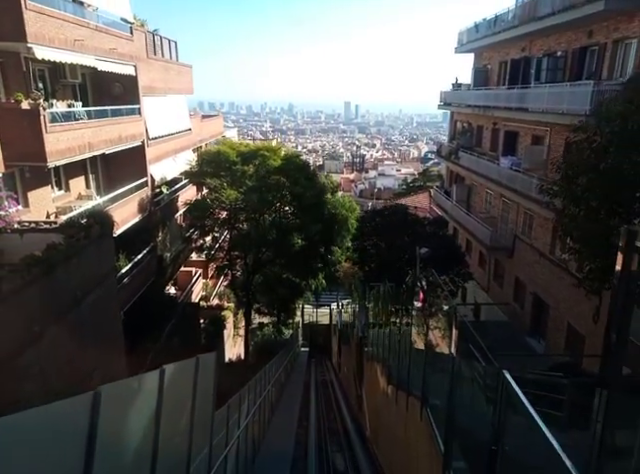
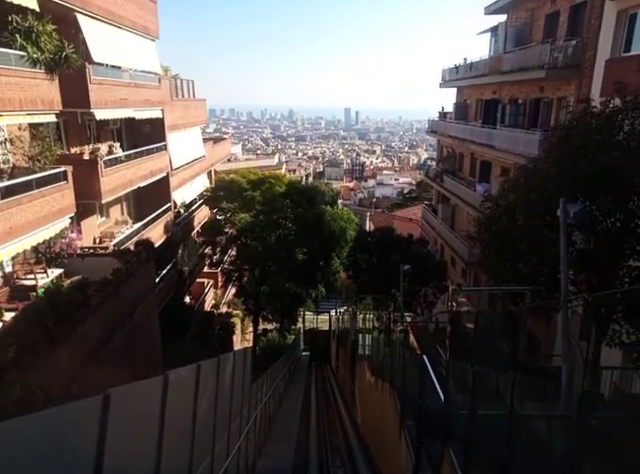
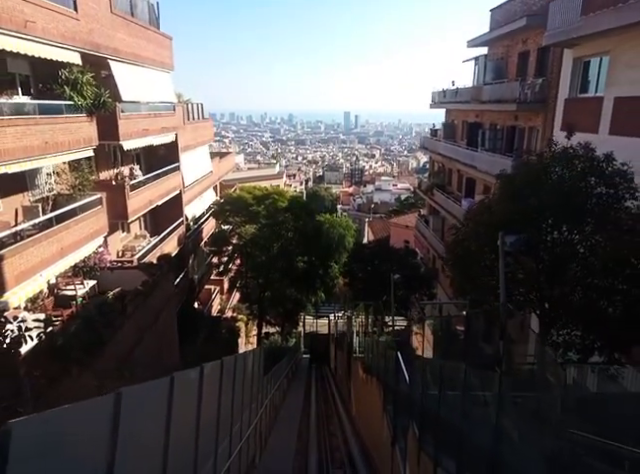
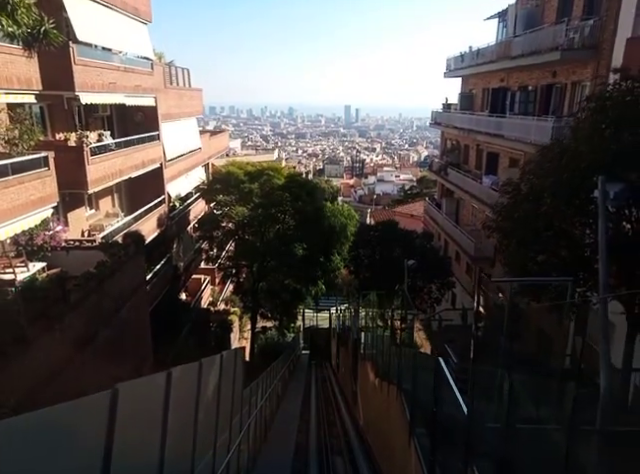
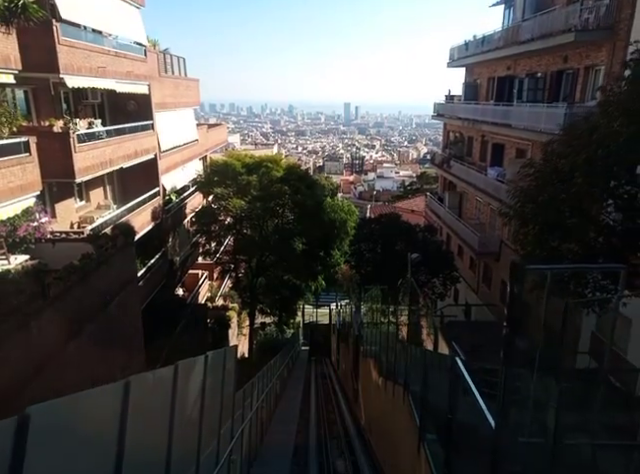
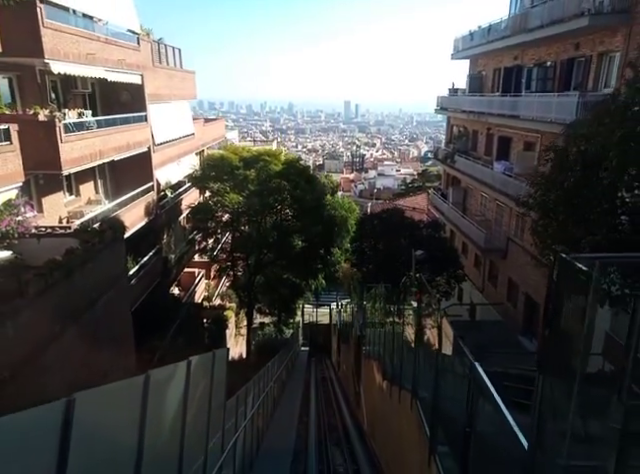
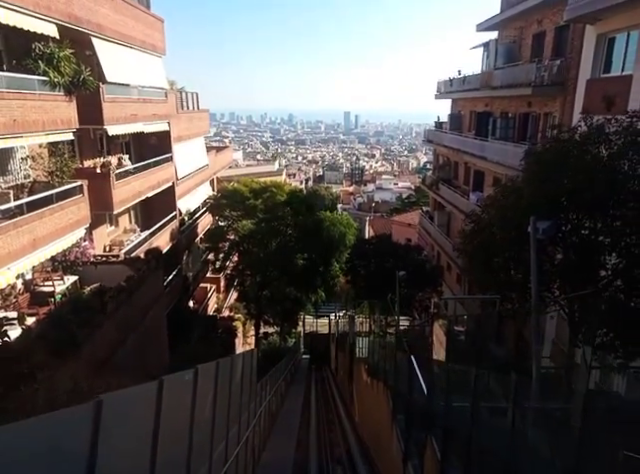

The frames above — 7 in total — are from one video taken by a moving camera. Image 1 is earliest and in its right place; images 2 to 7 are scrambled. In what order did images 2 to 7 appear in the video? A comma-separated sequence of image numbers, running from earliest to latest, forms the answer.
6, 5, 4, 2, 7, 3
